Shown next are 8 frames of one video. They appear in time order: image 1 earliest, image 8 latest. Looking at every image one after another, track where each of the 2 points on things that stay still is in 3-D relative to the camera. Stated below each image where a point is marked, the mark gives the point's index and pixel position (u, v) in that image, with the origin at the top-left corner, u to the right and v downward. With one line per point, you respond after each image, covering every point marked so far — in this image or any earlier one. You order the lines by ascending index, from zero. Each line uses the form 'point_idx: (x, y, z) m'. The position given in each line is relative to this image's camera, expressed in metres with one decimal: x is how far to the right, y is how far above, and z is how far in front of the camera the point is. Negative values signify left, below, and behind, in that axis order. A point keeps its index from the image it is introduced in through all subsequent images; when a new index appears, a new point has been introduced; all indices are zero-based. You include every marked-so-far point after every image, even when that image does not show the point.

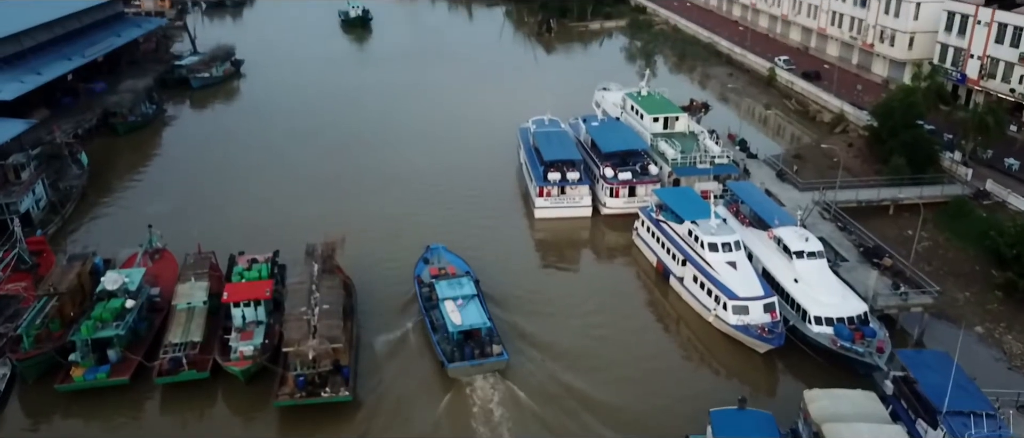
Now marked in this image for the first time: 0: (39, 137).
0: (-12.0, +2.1, +18.9) m
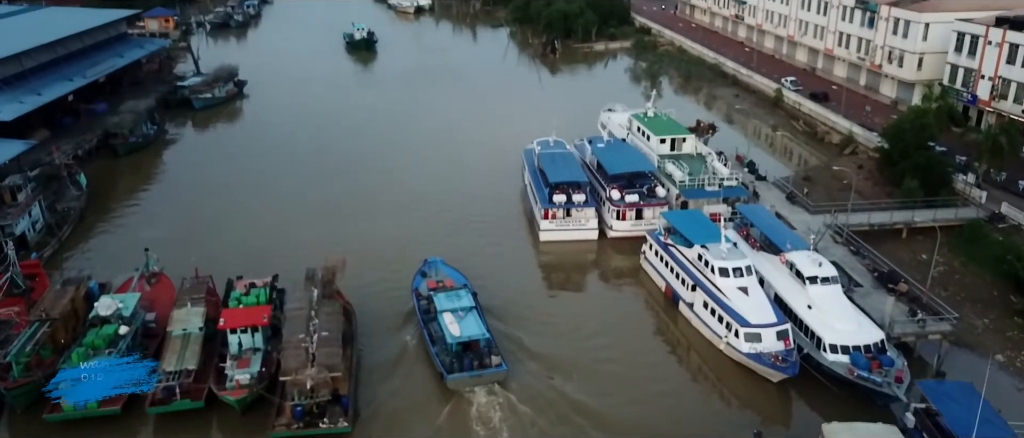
0: (-11.9, +1.6, +18.7) m
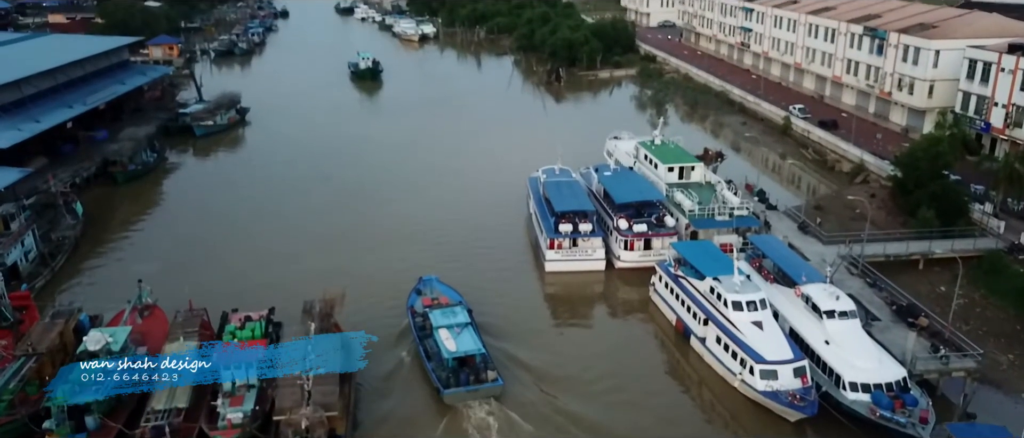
0: (-11.8, +0.8, +18.4) m
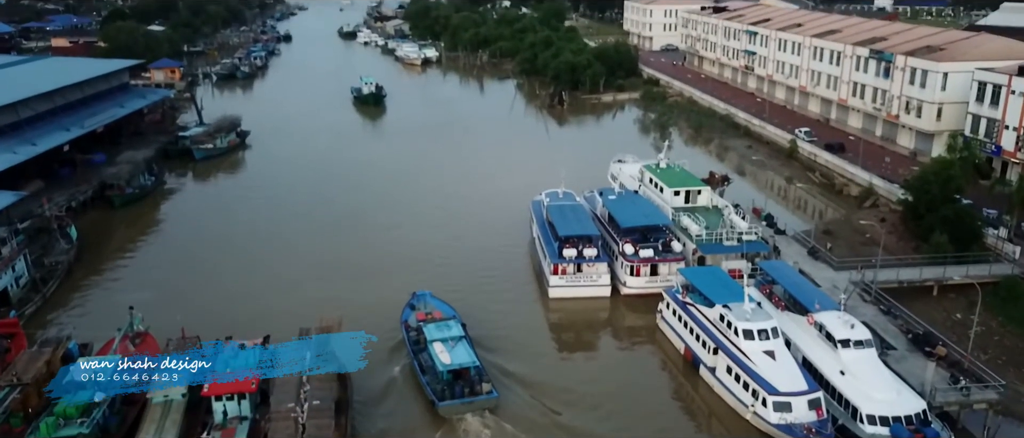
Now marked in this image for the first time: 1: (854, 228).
0: (-11.7, +0.2, +18.1) m
1: (+8.8, -0.2, +19.3) m
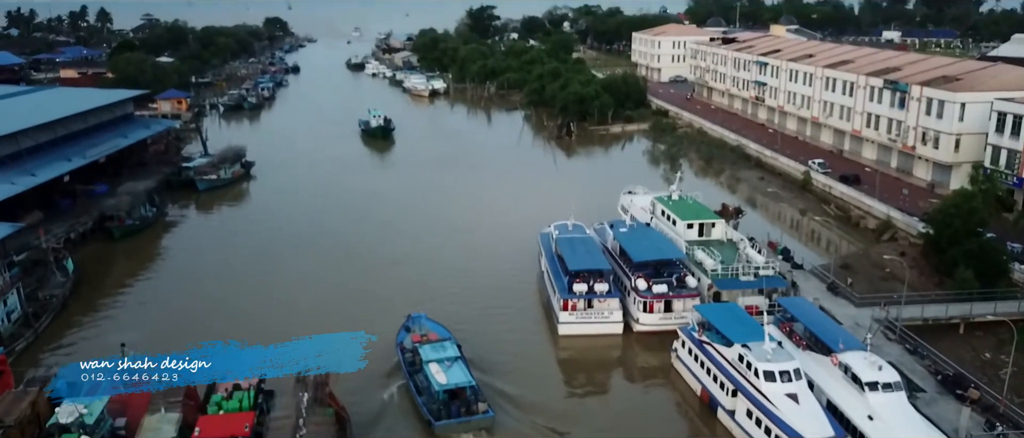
0: (-11.5, -0.5, +17.7) m
1: (+9.0, -1.1, +18.6) m
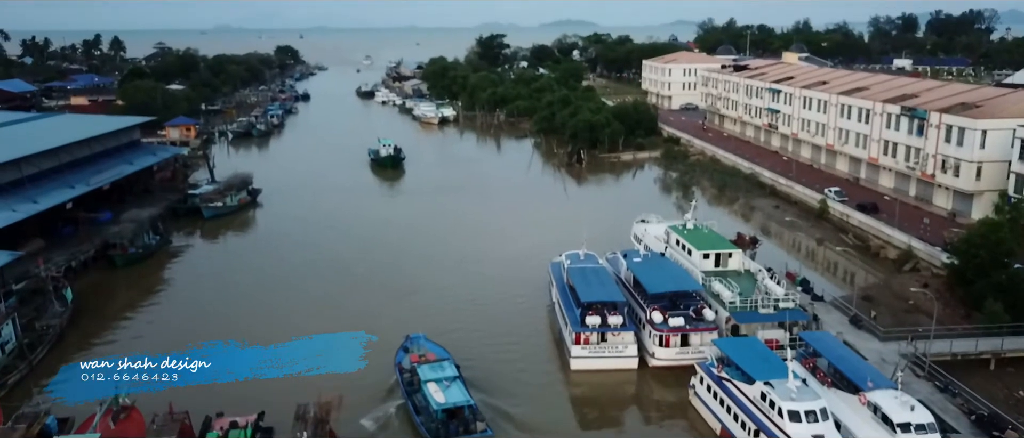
0: (-11.3, -1.2, +17.3) m
1: (+9.2, -1.8, +18.0) m
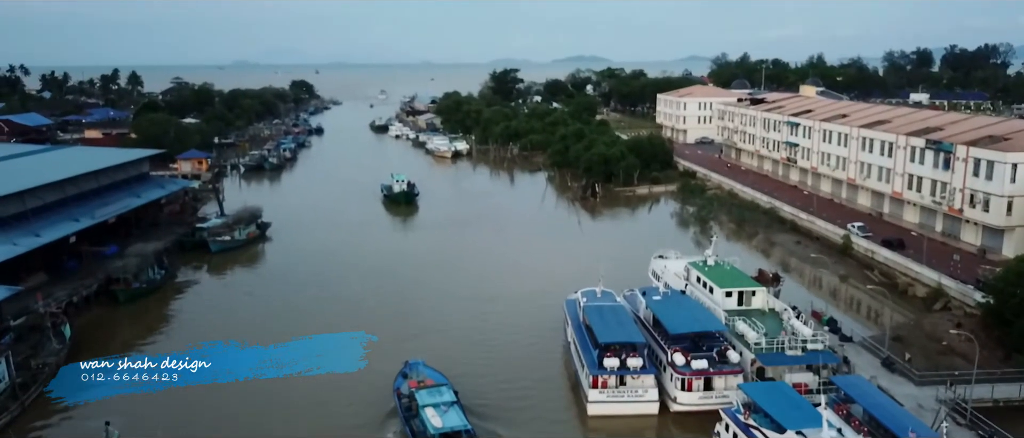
0: (-11.0, -1.9, +16.8) m
1: (+9.5, -2.6, +17.2) m
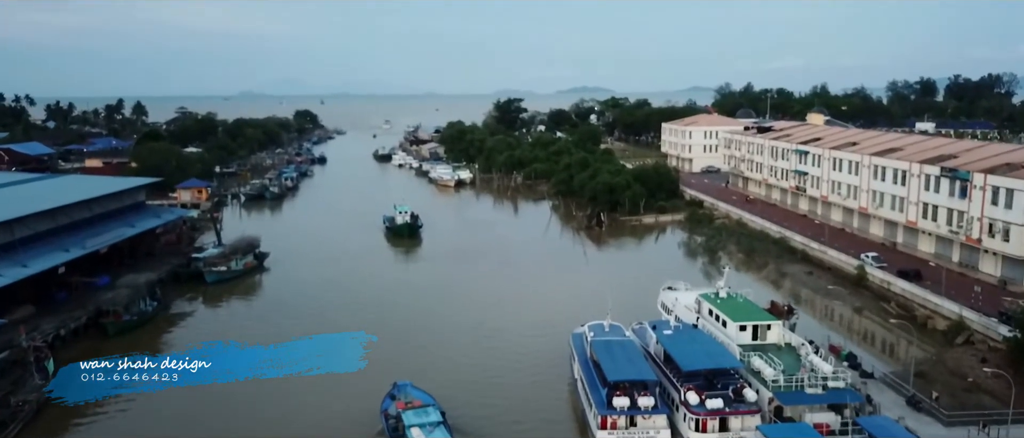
0: (-10.9, -2.6, +16.2) m
1: (+9.6, -3.3, +16.4) m
